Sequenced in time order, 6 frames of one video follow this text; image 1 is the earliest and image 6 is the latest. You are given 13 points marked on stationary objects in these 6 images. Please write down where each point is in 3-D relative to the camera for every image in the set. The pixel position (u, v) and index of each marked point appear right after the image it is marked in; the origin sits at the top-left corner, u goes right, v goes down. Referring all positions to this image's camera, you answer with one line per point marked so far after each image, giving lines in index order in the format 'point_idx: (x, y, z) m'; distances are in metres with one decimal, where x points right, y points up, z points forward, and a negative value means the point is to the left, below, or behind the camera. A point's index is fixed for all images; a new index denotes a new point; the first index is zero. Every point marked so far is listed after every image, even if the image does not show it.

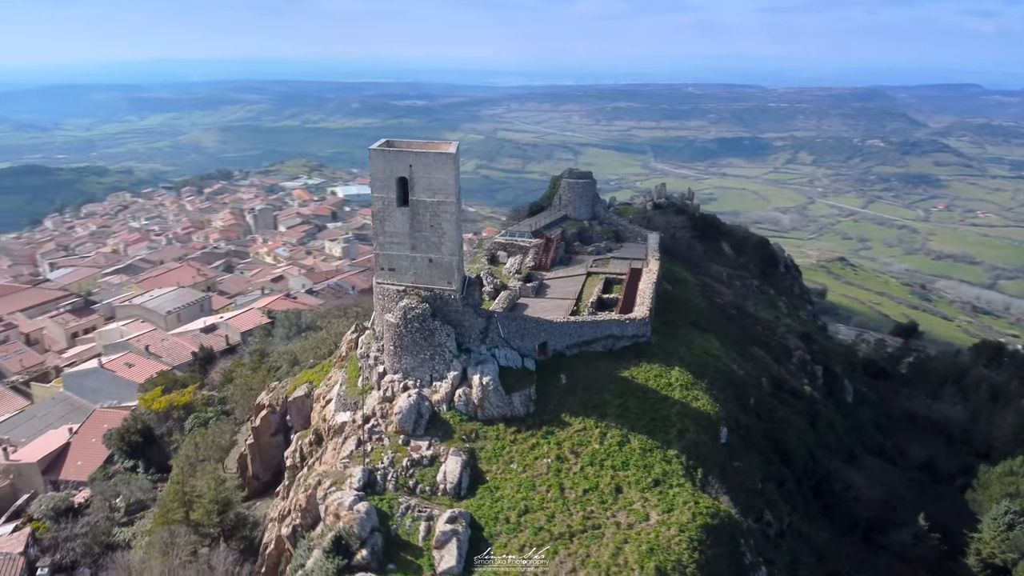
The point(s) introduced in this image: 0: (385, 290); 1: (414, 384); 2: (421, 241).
0: (-2.8, 0.0, +18.3) m
1: (-2.2, -2.1, +17.9) m
2: (-1.9, +1.0, +17.7) m
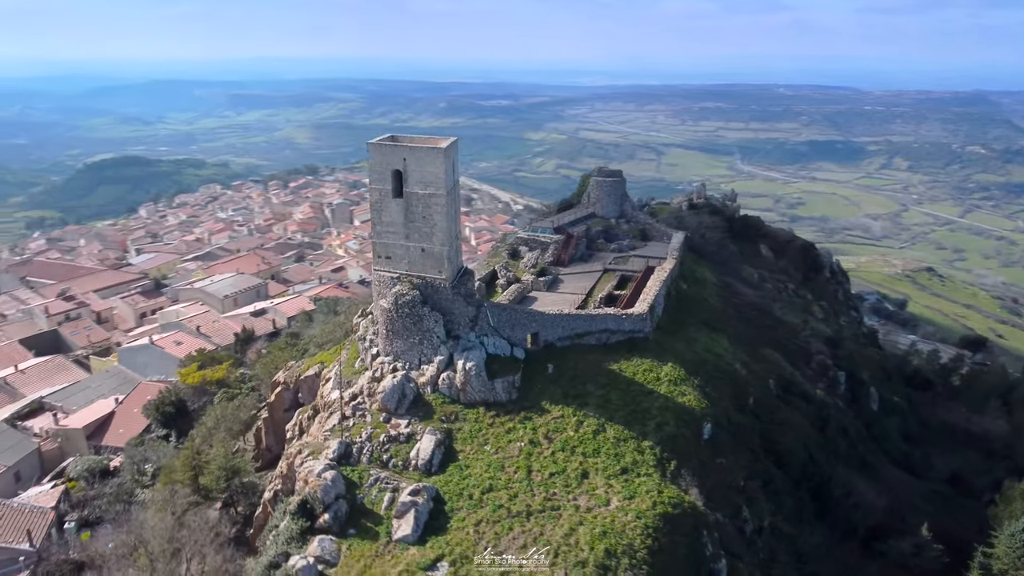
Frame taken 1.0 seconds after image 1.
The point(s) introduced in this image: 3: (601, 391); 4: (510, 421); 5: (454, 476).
0: (-3.1, +0.3, +19.3) m
1: (-2.5, -1.8, +18.9) m
2: (-2.2, +1.3, +18.6) m
3: (+2.0, -2.3, +19.0) m
4: (-0.1, -2.8, +17.9) m
5: (-1.1, -3.6, +16.3) m
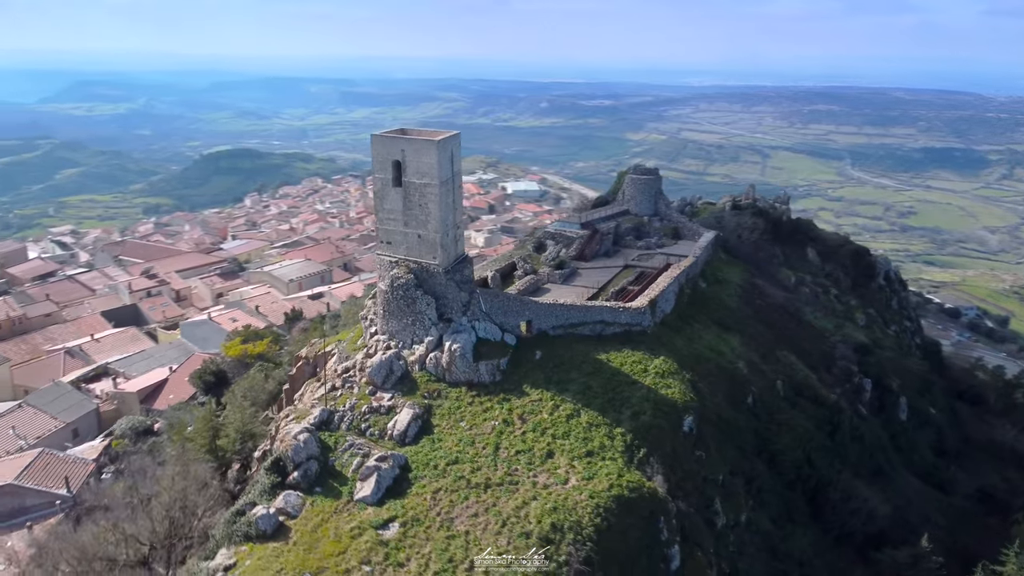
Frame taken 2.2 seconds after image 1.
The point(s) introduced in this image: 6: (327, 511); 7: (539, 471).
0: (-3.2, +0.7, +20.6) m
1: (-2.8, -1.4, +20.1) m
2: (-2.4, +1.6, +19.8) m
3: (+1.7, -2.1, +19.7) m
4: (-0.5, -2.5, +18.8) m
5: (-1.8, -3.3, +17.4) m
6: (-3.4, -4.1, +15.4) m
7: (+0.5, -3.7, +17.0) m
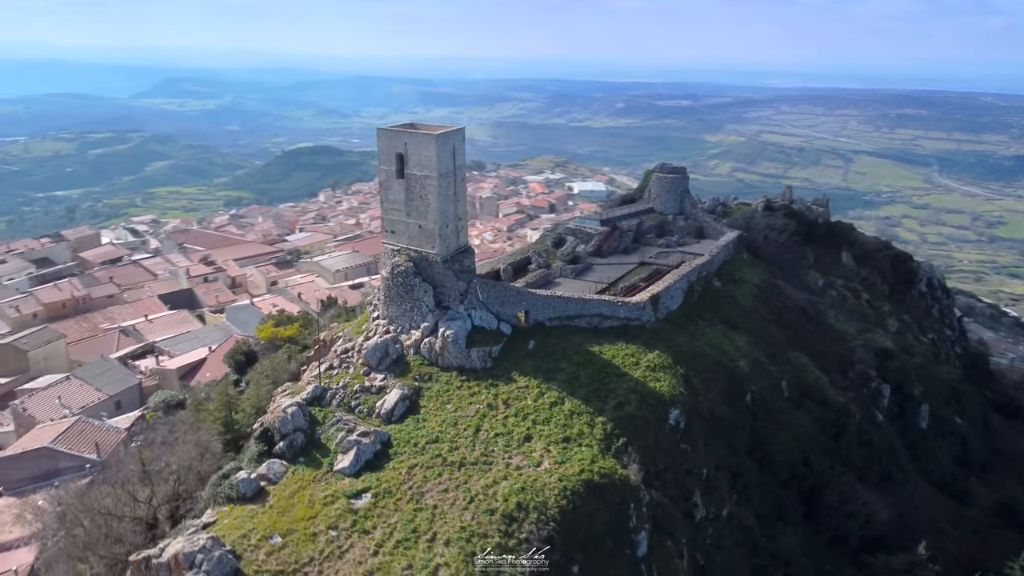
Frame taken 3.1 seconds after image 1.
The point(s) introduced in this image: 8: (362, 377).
0: (-3.3, +1.0, +21.5) m
1: (-2.9, -1.1, +21.1) m
2: (-2.4, +1.9, +20.7) m
3: (+1.5, -1.9, +20.3) m
4: (-0.8, -2.3, +19.5) m
5: (-2.3, -3.0, +18.2) m
6: (-4.0, -3.7, +16.5) m
7: (0.0, -3.5, +17.7) m
8: (-3.5, -2.1, +19.5) m
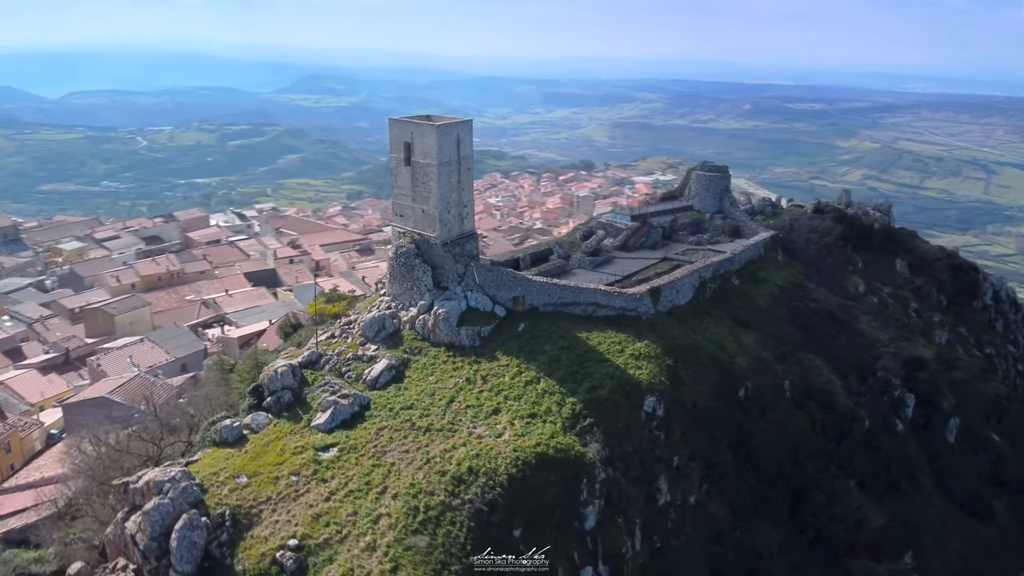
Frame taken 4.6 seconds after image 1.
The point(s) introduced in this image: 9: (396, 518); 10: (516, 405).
0: (-3.2, +1.6, +23.2) m
1: (-3.1, -0.5, +22.7) m
2: (-2.5, +2.5, +22.2) m
3: (+1.1, -1.6, +21.3) m
4: (-1.3, -1.8, +20.9) m
5: (-2.9, -2.5, +19.8) m
6: (-5.0, -3.1, +18.3) m
7: (-0.7, -3.1, +18.9) m
8: (-3.9, -1.5, +21.3) m
9: (-2.2, -4.4, +16.1) m
10: (+0.1, -2.7, +19.5) m
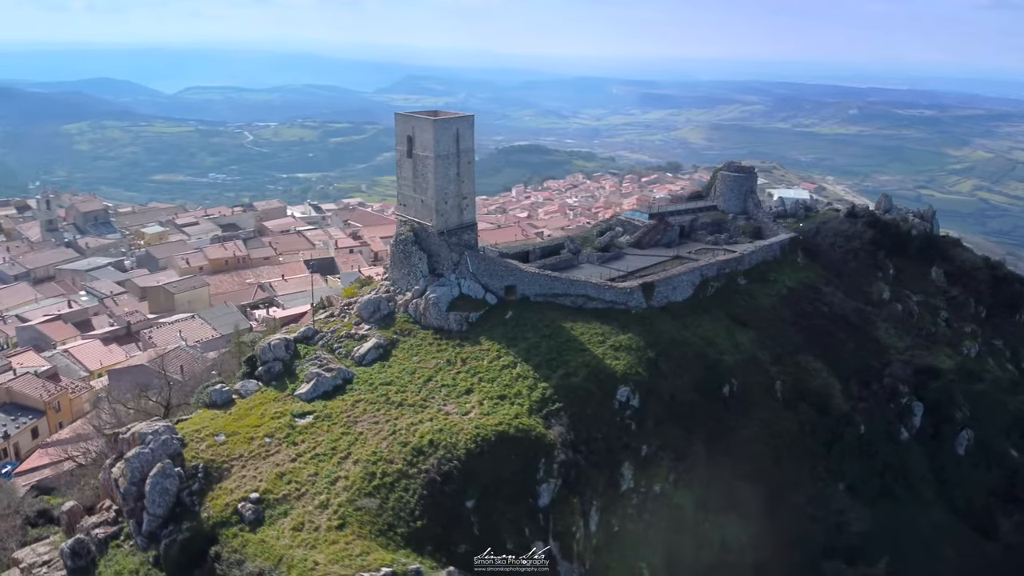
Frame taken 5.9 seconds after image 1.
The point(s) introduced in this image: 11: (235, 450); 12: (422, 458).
0: (-3.3, +2.0, +24.6) m
1: (-3.3, -0.1, +24.1) m
2: (-2.6, +2.9, +23.6) m
3: (+0.7, -1.4, +22.2) m
4: (-1.7, -1.5, +22.1) m
5: (-3.5, -2.1, +21.2) m
6: (-5.8, -2.6, +19.9) m
7: (-1.5, -2.7, +20.0) m
8: (-4.3, -1.1, +22.8) m
9: (-3.4, -4.0, +17.4) m
10: (-0.6, -2.4, +20.5) m
11: (-5.9, -3.5, +18.0) m
12: (-2.0, -3.7, +18.2) m
